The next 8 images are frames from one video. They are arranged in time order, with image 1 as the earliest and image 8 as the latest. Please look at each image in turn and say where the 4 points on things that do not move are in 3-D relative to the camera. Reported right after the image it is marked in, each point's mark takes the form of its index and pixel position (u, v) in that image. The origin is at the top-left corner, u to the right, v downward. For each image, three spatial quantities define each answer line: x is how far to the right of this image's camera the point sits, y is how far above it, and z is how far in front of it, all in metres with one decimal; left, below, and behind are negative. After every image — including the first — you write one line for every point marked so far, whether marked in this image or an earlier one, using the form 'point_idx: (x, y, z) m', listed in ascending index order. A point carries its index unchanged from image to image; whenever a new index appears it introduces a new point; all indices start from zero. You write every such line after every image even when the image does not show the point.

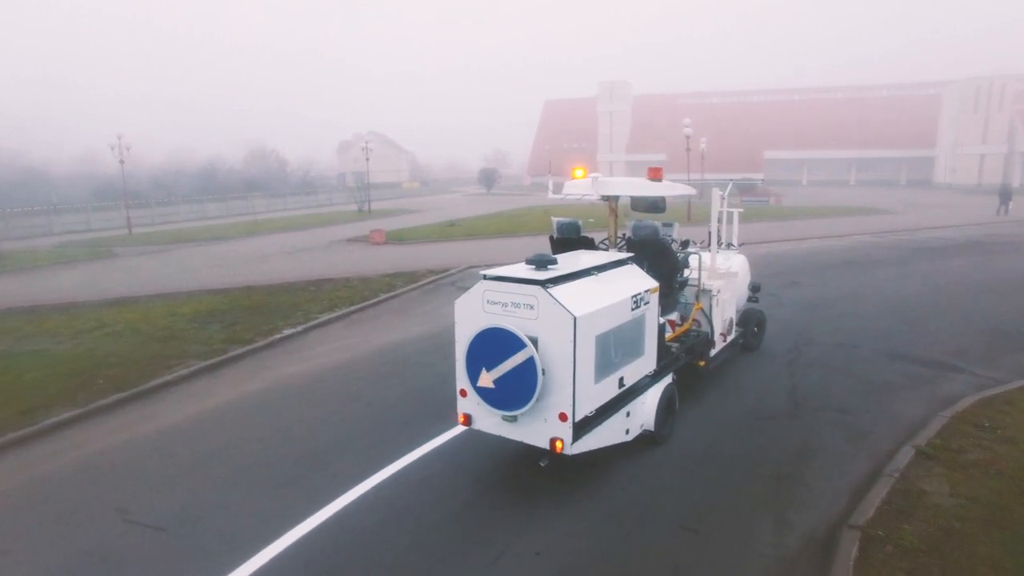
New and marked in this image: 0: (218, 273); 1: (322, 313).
0: (-7.7, +0.5, +17.8) m
1: (-3.4, -0.5, +12.0) m
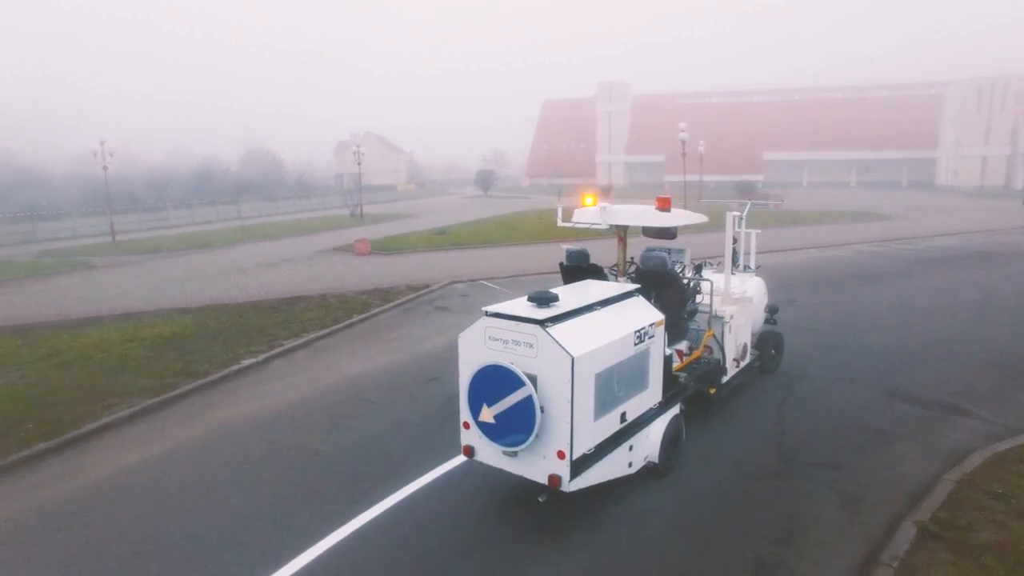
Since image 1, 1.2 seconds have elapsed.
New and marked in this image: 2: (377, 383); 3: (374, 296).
0: (-8.1, +0.1, +17.1) m
1: (-3.8, -0.9, +11.3) m
2: (-1.9, -1.3, +9.4) m
3: (-3.0, -0.2, +15.0) m
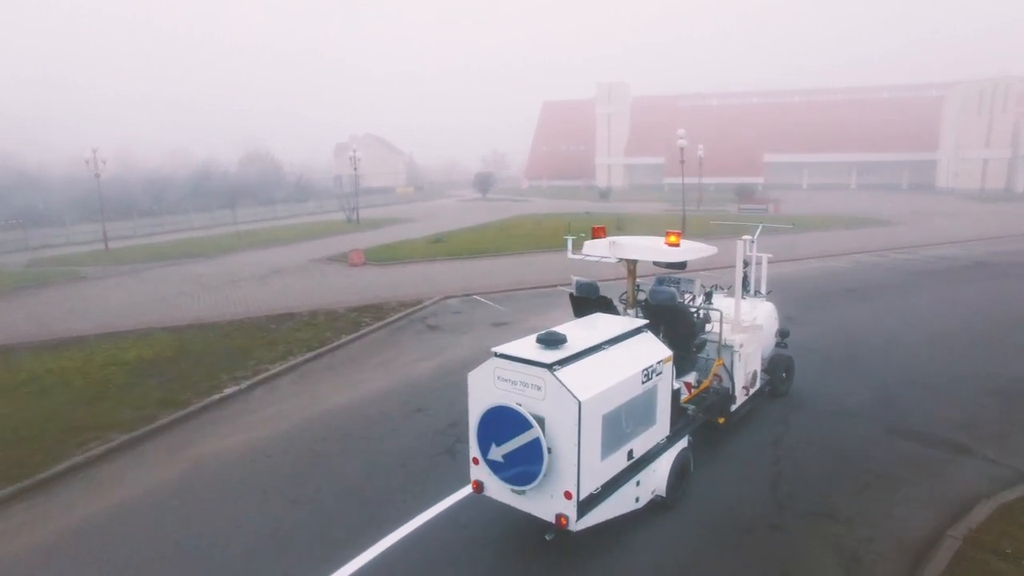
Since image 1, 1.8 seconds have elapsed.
0: (-8.2, -0.3, +16.8) m
1: (-3.9, -1.2, +11.0) m
2: (-2.0, -1.7, +9.1) m
3: (-3.2, -0.5, +14.8) m
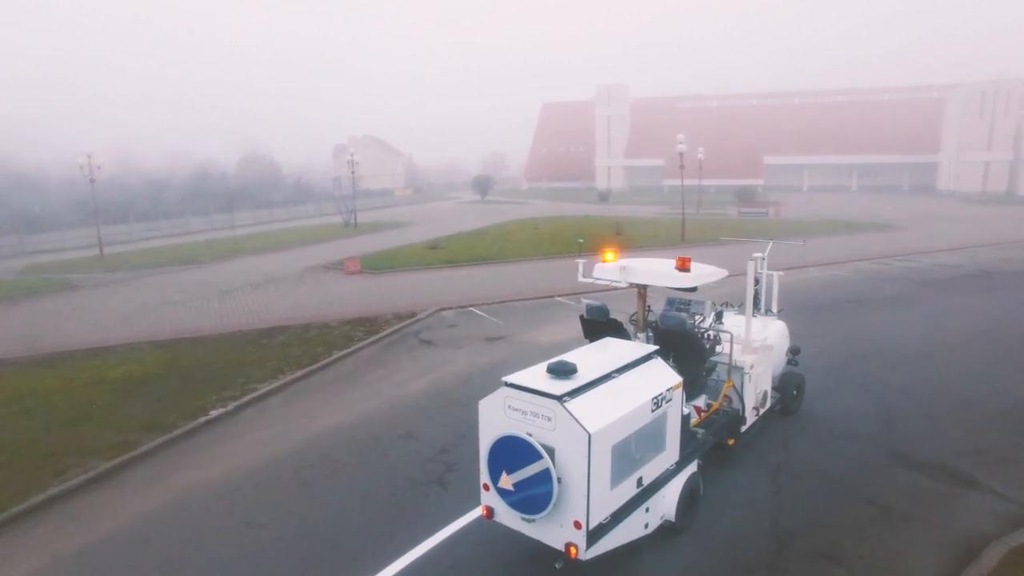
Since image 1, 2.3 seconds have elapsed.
0: (-8.3, -0.6, +16.6) m
1: (-4.0, -1.5, +10.8) m
2: (-2.1, -1.9, +8.9) m
3: (-3.3, -0.8, +14.5) m
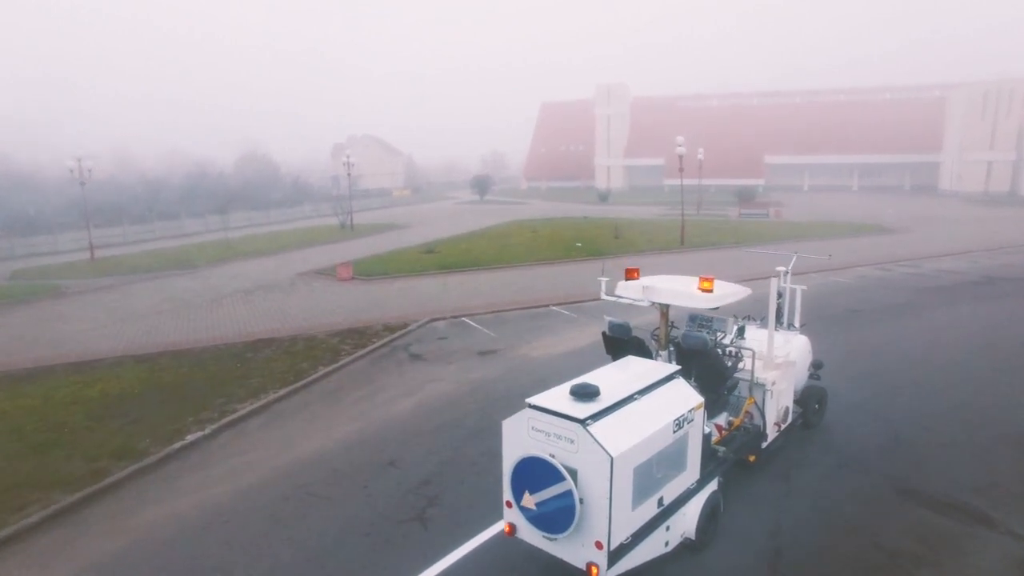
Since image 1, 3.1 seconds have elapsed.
0: (-8.5, -0.8, +16.2) m
1: (-4.2, -1.8, +10.4) m
2: (-2.3, -2.2, +8.5) m
3: (-3.4, -1.1, +14.1) m
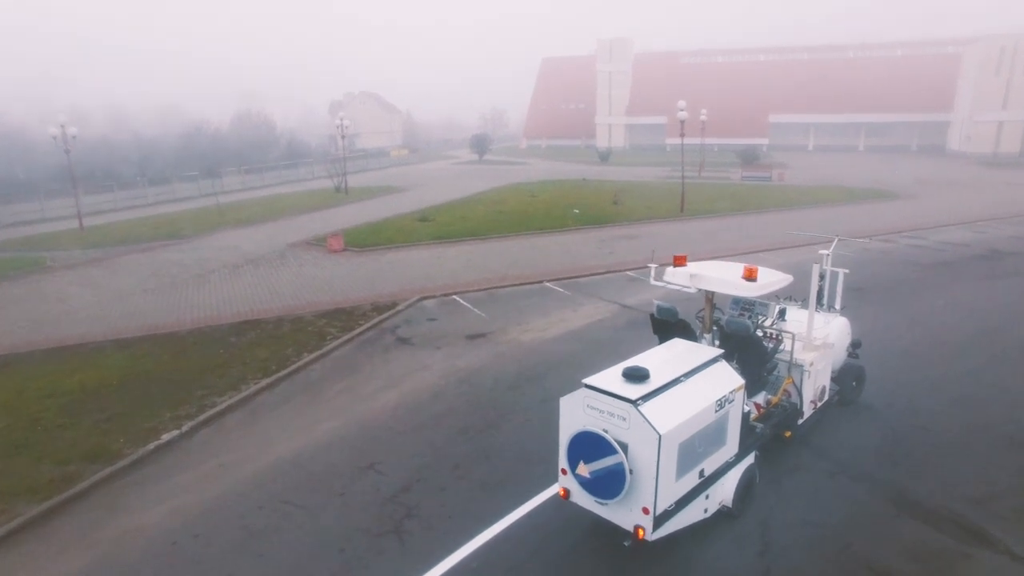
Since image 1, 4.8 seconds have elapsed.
0: (-8.6, -0.3, +15.8) m
1: (-4.4, -1.6, +10.1) m
2: (-2.5, -2.2, +8.2) m
3: (-3.6, -0.7, +13.8) m
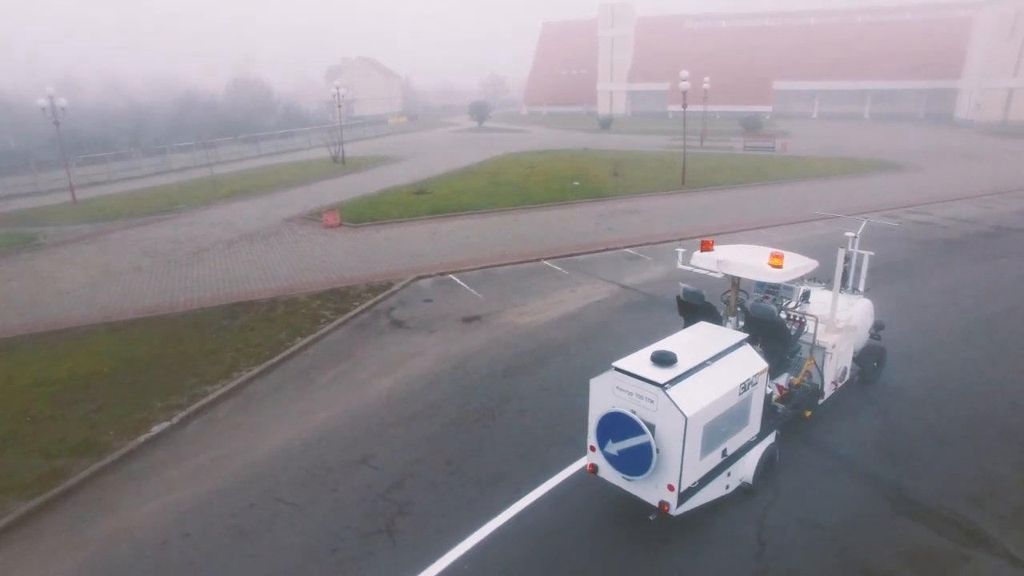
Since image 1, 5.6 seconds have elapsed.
0: (-8.7, +0.2, +15.6) m
1: (-4.4, -1.4, +10.0) m
2: (-2.5, -2.1, +8.1) m
3: (-3.7, -0.3, +13.6) m
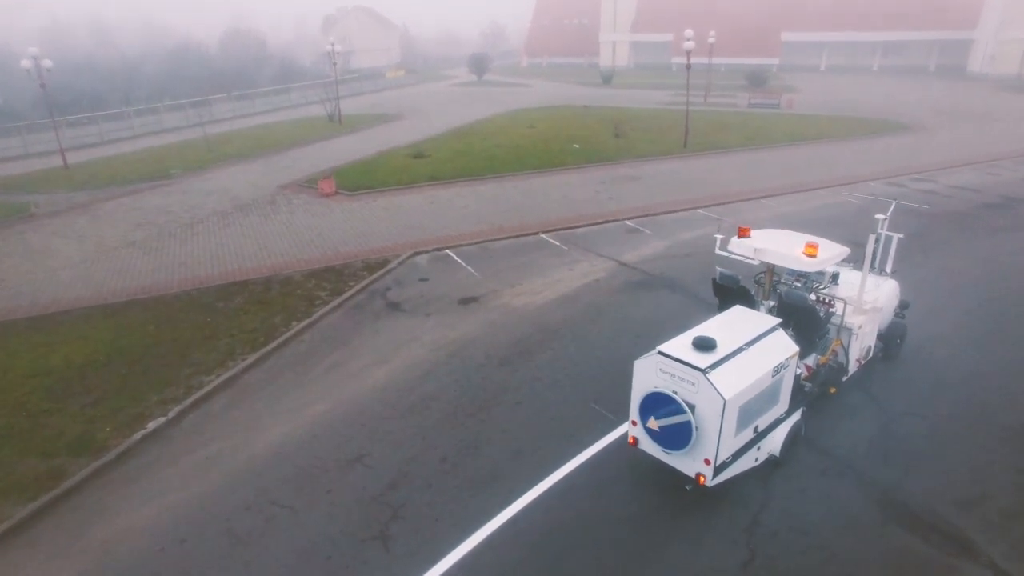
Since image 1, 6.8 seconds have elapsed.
0: (-8.8, +0.7, +15.5) m
1: (-4.5, -1.3, +9.9) m
2: (-2.6, -2.0, +8.2) m
3: (-3.7, +0.1, +13.5) m
